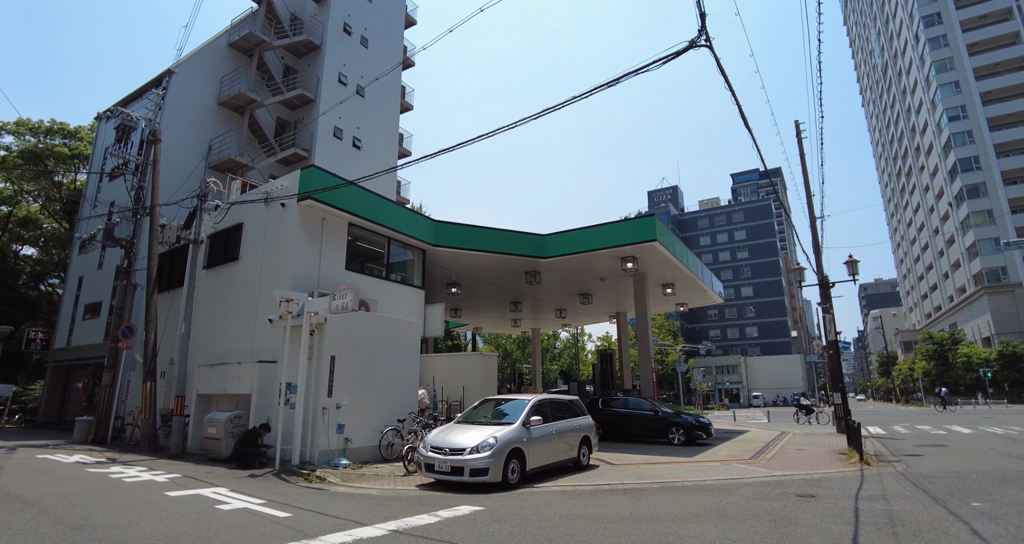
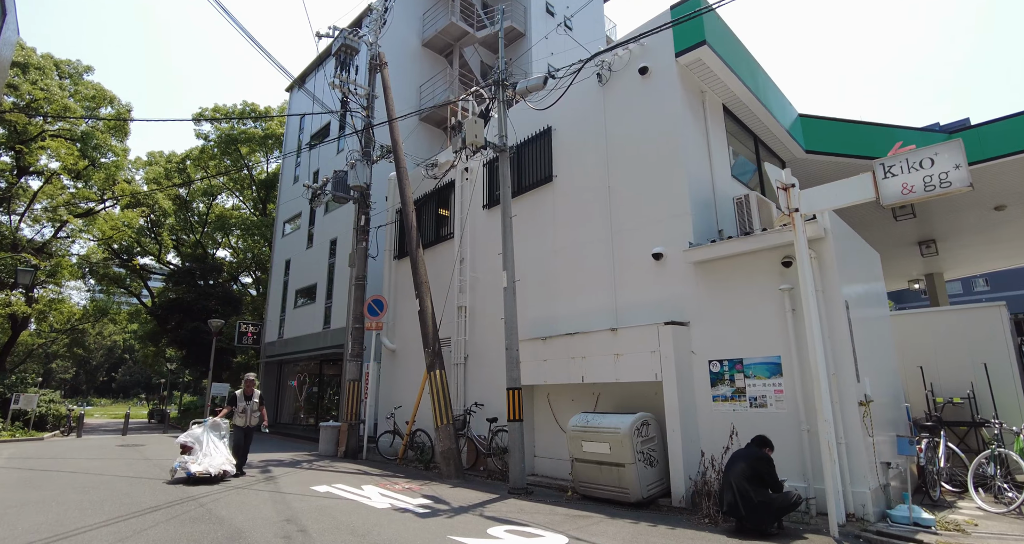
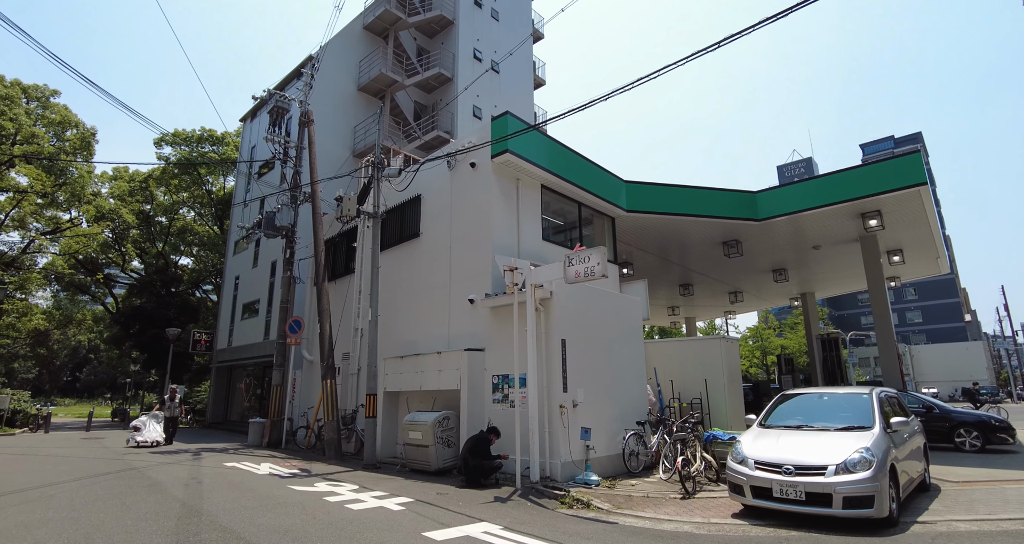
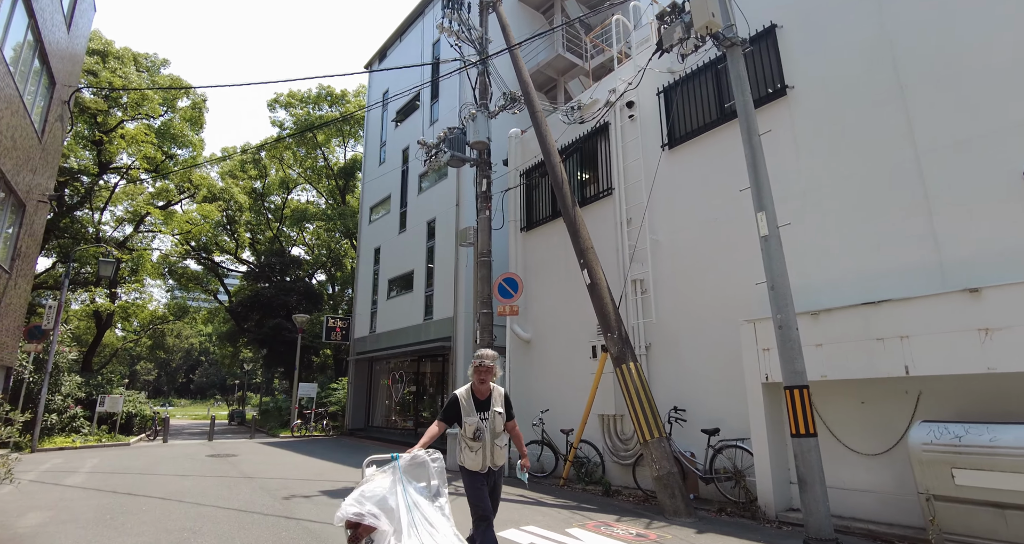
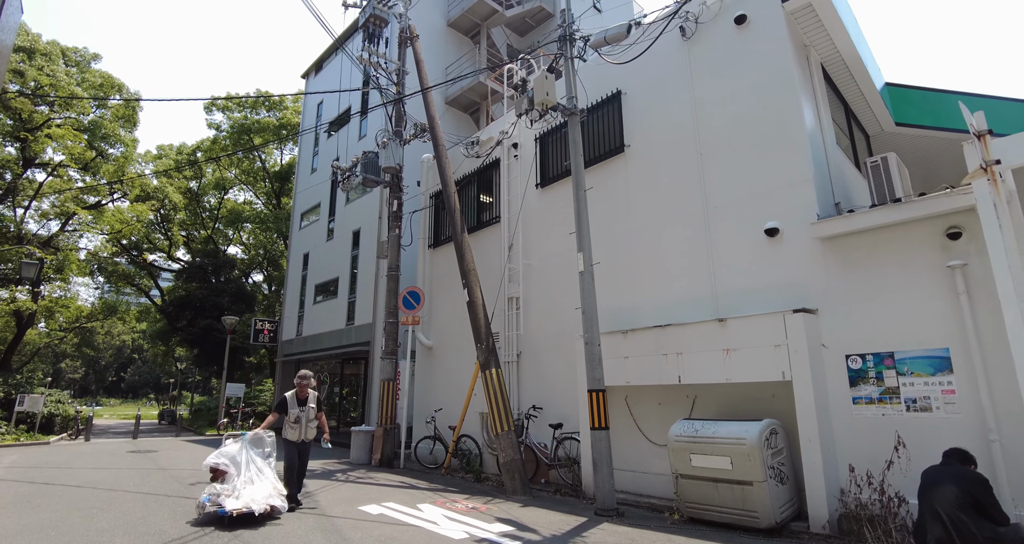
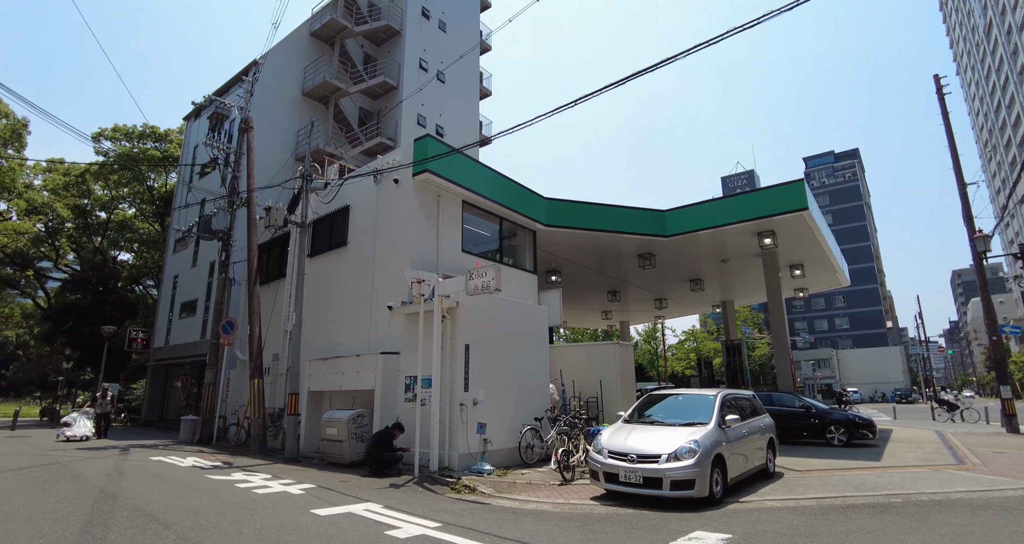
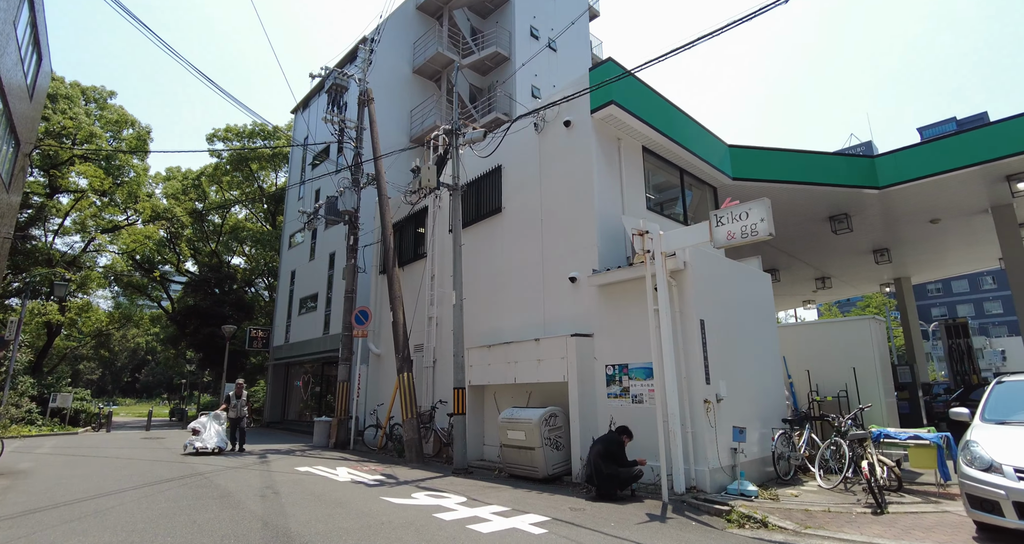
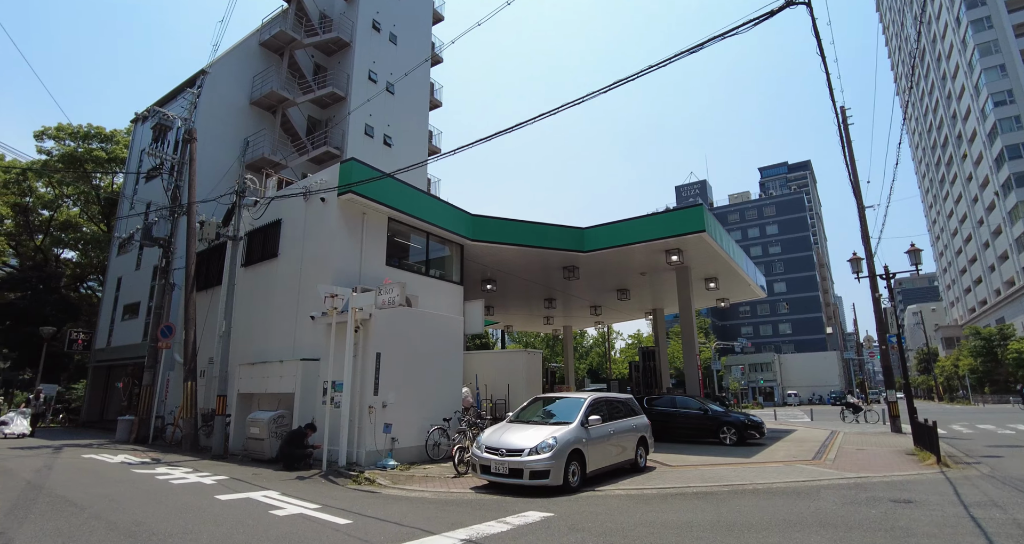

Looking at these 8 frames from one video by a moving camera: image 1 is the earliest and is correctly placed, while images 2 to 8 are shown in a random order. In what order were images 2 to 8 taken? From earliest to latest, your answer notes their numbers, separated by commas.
8, 6, 3, 7, 2, 5, 4
